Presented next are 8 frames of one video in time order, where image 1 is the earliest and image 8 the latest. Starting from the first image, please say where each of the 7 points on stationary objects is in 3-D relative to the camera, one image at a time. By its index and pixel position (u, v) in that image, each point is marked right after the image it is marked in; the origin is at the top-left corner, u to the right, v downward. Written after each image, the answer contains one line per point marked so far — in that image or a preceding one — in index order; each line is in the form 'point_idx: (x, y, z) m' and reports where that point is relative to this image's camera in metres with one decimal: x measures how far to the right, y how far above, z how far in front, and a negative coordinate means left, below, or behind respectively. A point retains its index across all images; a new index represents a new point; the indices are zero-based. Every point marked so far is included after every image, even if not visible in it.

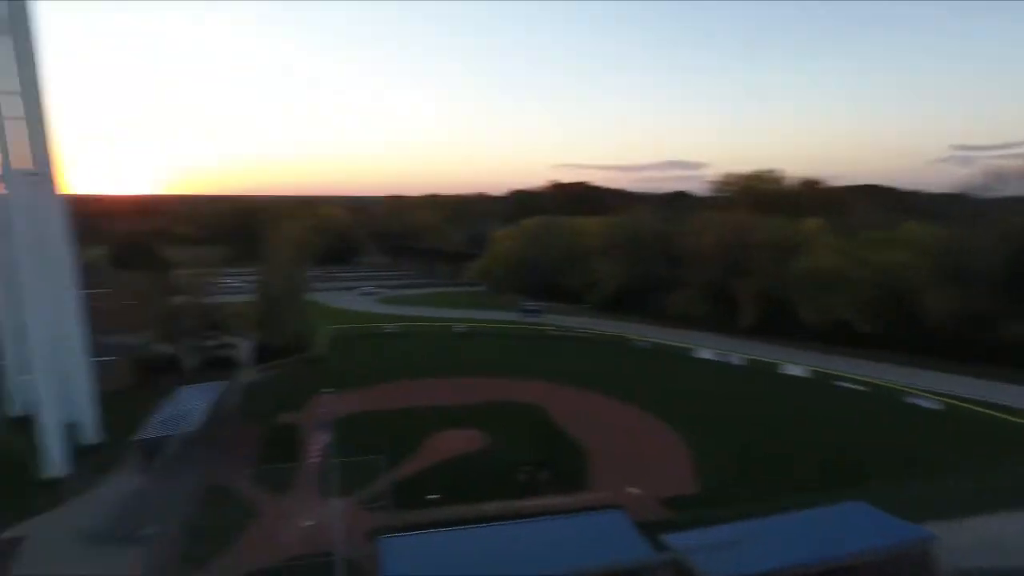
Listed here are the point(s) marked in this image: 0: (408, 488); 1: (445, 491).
0: (-2.8, -5.3, +17.3) m
1: (-1.8, -5.3, +17.0) m
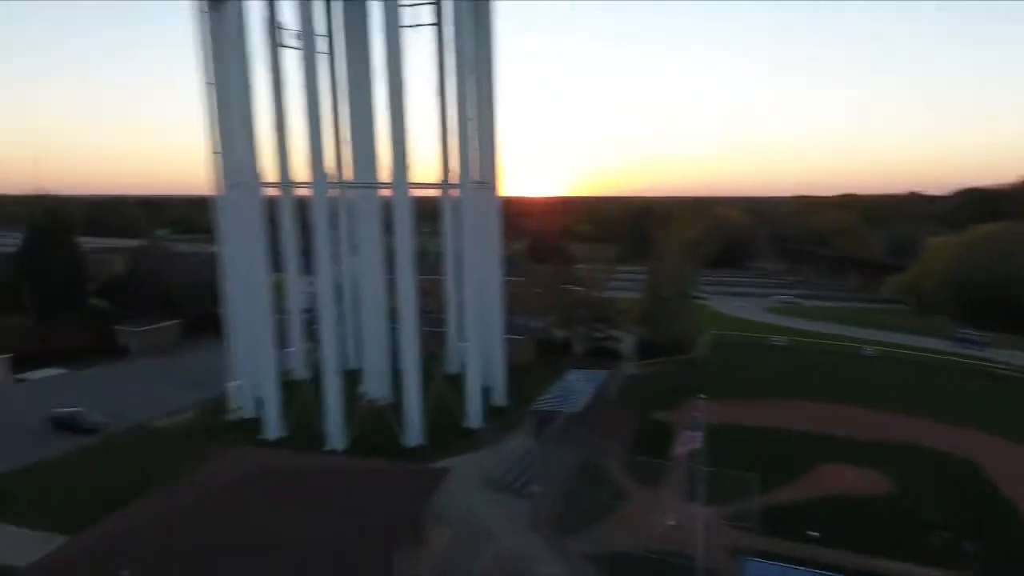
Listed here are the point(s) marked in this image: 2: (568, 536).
0: (+6.4, -5.5, +15.9) m
1: (+7.1, -5.6, +15.2) m
2: (+1.3, -5.8, +15.6) m
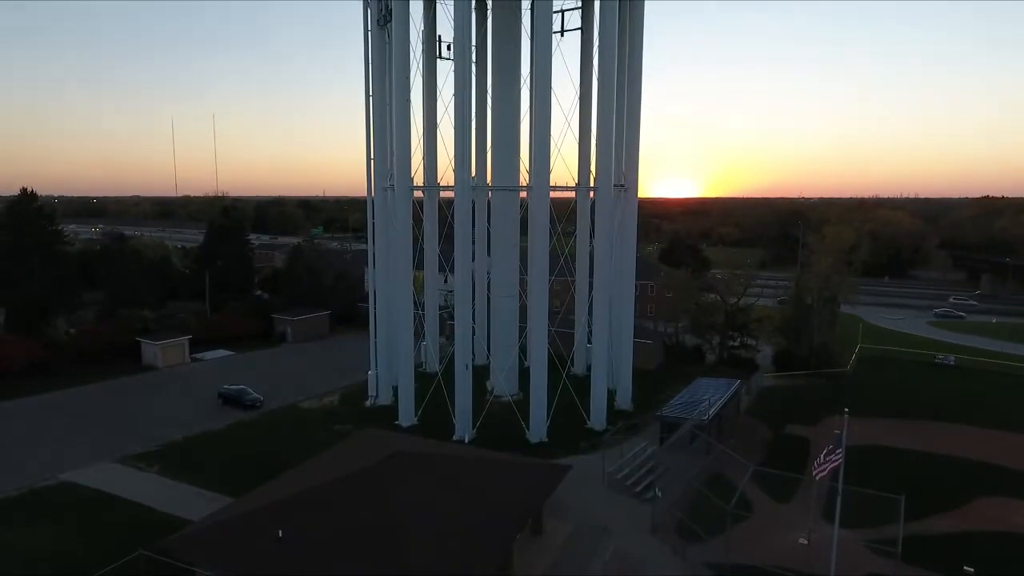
0: (+9.2, -5.7, +14.6) m
1: (+9.7, -5.8, +13.7) m
2: (+4.1, -5.9, +15.2) m
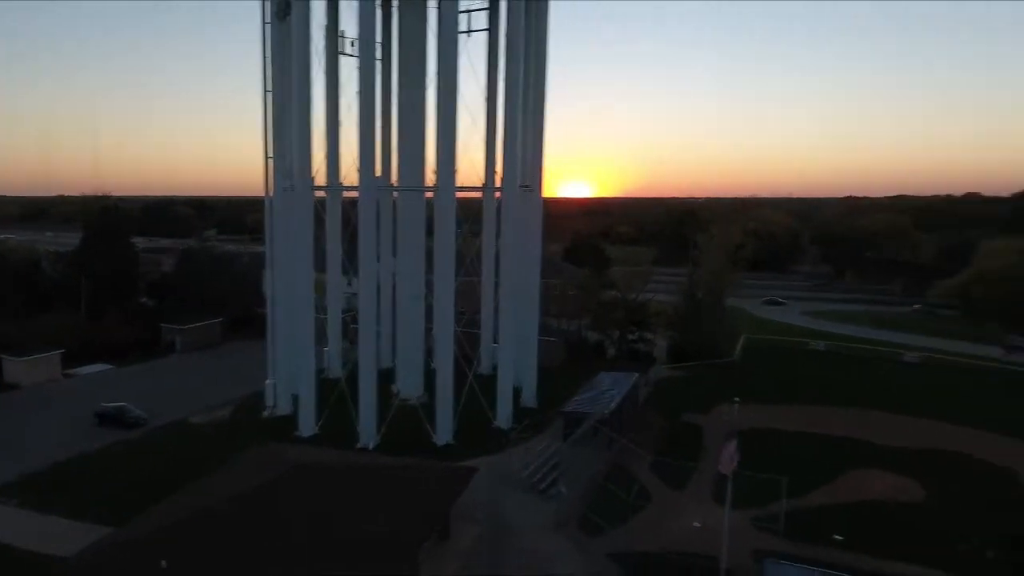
0: (+7.0, -5.6, +15.7) m
1: (+7.7, -5.7, +15.0) m
2: (+1.9, -5.9, +15.7) m
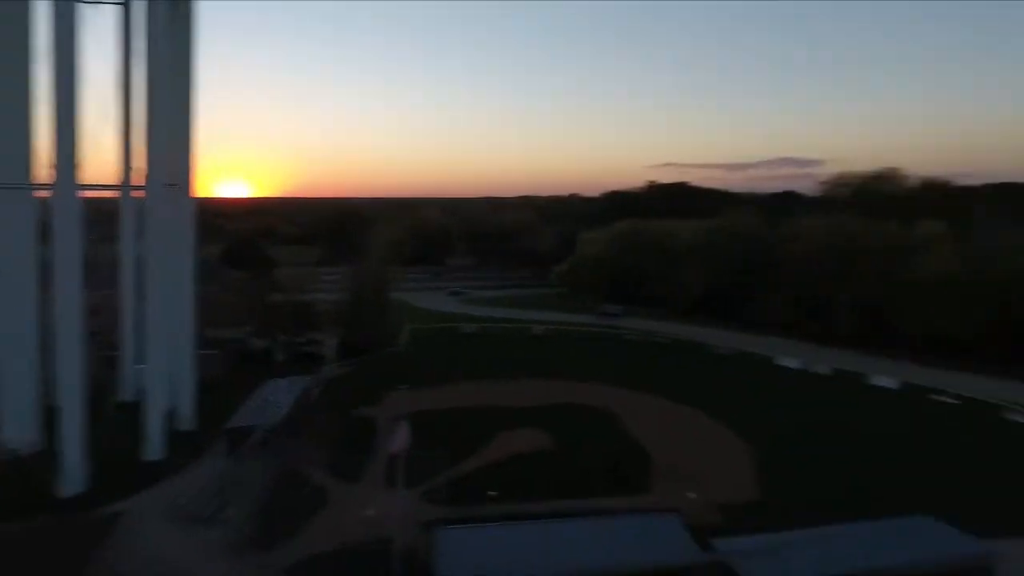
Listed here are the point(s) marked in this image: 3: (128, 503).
0: (-1.2, -5.3, +17.9) m
1: (-0.2, -5.4, +17.5) m
2: (-5.6, -6.0, +15.5) m
3: (-10.3, -5.7, +18.0) m
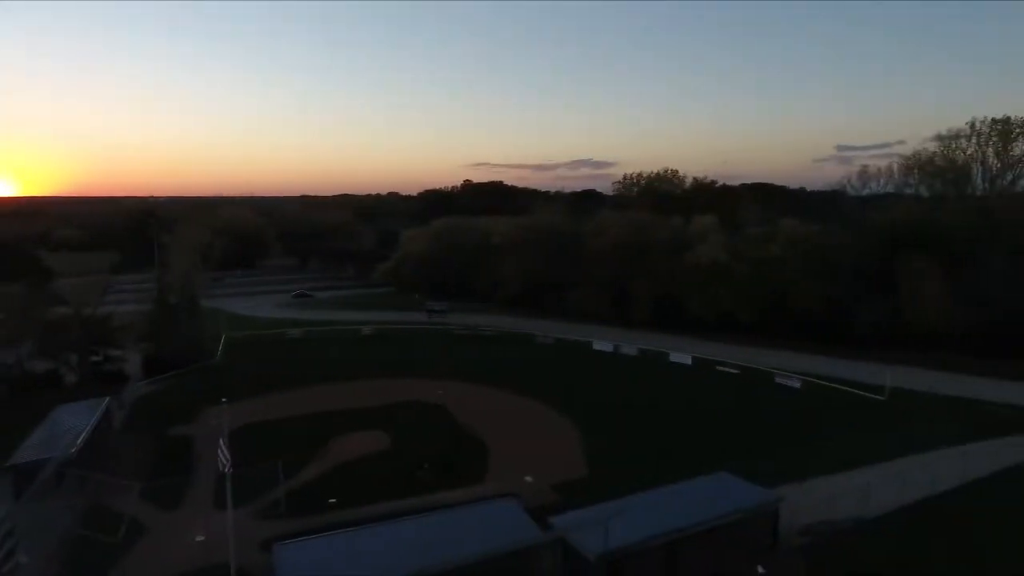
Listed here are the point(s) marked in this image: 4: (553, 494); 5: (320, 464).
0: (-5.4, -5.4, +17.2) m
1: (-4.4, -5.4, +17.2) m
2: (-9.0, -6.3, +13.7) m
3: (-14.3, -6.2, +14.9) m
4: (+0.9, -4.9, +15.6) m
5: (-5.3, -5.2, +19.2) m
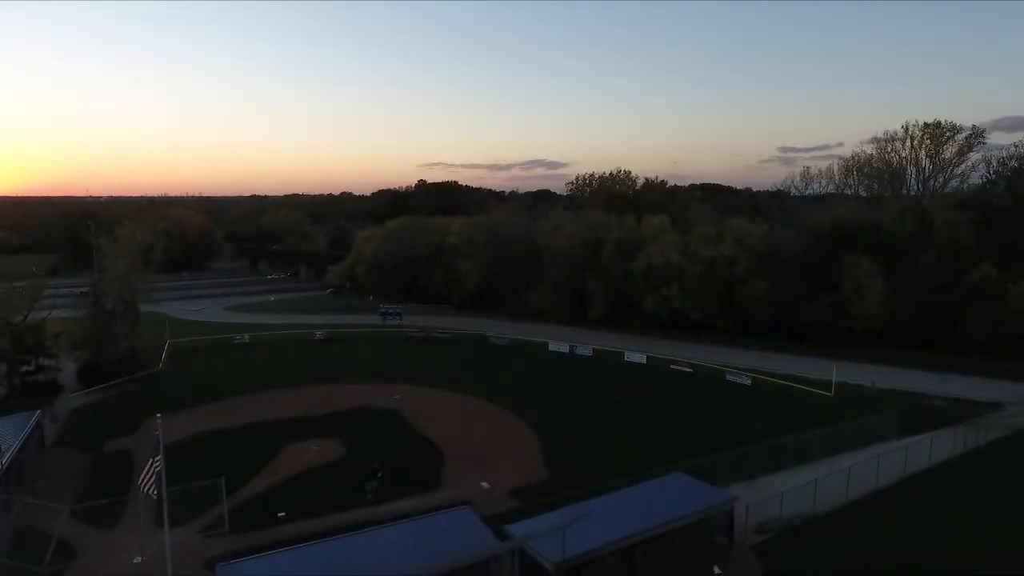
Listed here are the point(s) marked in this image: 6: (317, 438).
0: (-6.5, -5.5, +16.6) m
1: (-5.5, -5.5, +16.6) m
2: (-9.9, -6.4, +12.9) m
3: (-15.2, -6.4, +13.7) m
4: (-0.1, -5.0, +15.4) m
5: (-6.6, -5.3, +18.6) m
6: (-5.8, -4.6, +19.8) m
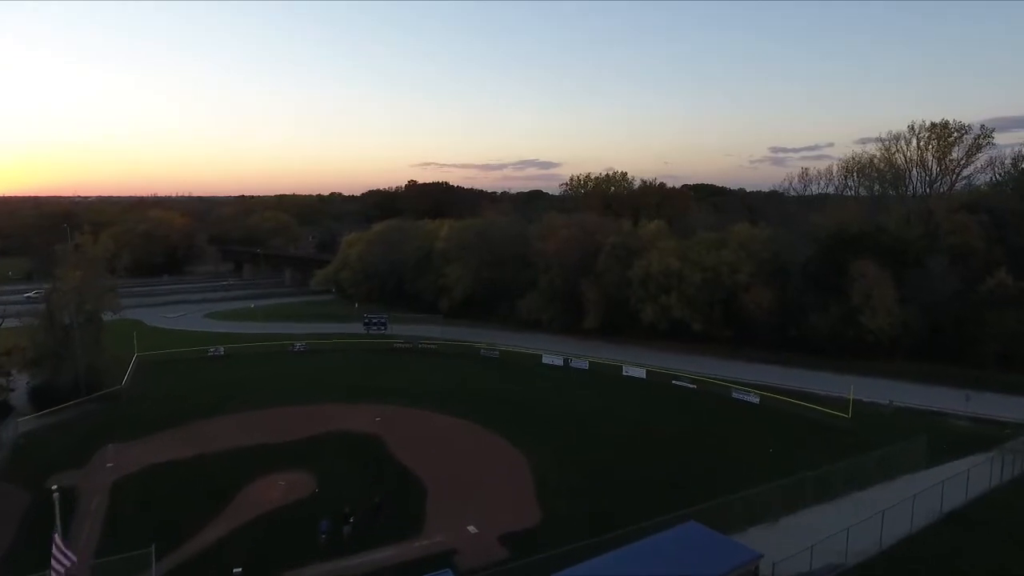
0: (-6.7, -6.0, +14.7) m
1: (-5.7, -5.9, +14.7) m
2: (-10.0, -6.9, +10.9) m
3: (-15.4, -6.8, +11.7) m
4: (-0.3, -5.4, +13.6) m
5: (-6.8, -5.7, +16.6) m
6: (-6.1, -5.0, +17.9) m
